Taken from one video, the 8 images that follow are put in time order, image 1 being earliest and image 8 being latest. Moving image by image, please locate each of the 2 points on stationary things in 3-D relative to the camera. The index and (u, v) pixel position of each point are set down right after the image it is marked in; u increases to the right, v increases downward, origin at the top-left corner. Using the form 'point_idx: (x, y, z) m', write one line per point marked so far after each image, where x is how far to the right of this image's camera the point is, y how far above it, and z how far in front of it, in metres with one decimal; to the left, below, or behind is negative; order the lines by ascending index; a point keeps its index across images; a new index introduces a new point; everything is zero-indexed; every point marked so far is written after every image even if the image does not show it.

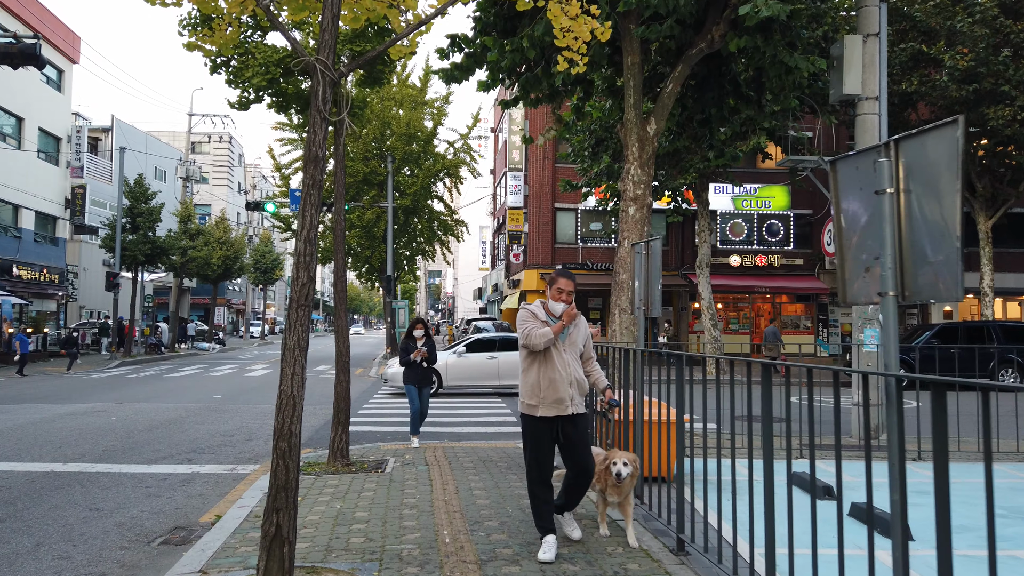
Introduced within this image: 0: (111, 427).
0: (-5.7, -2.0, +10.8) m
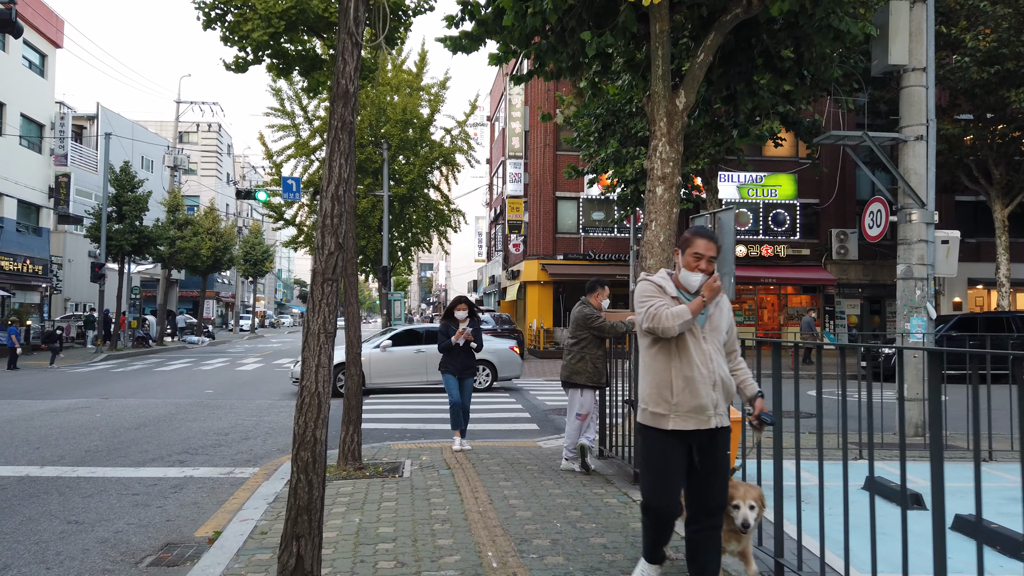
0: (-5.5, -1.8, +10.0) m
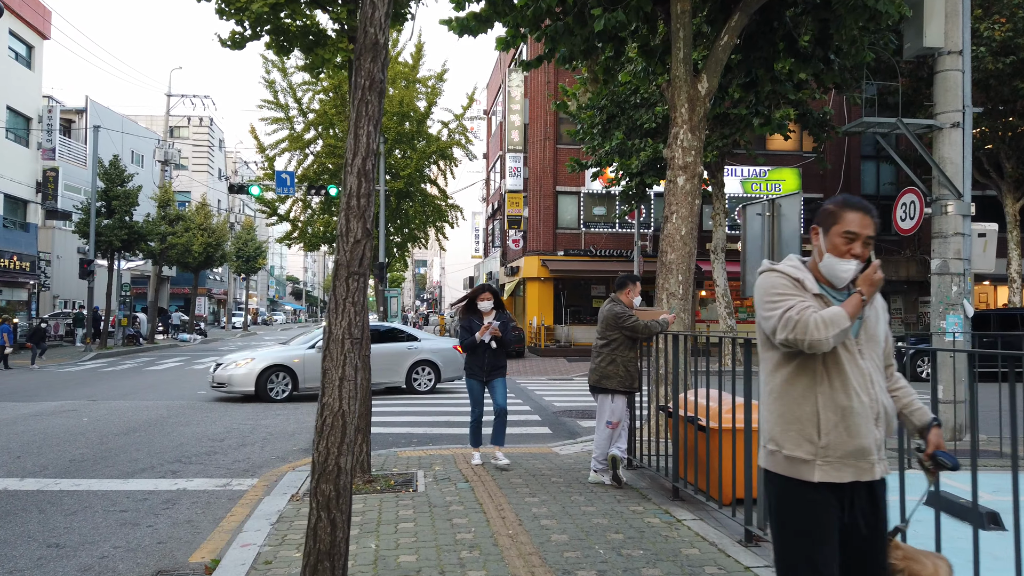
0: (-5.3, -1.8, +9.4) m
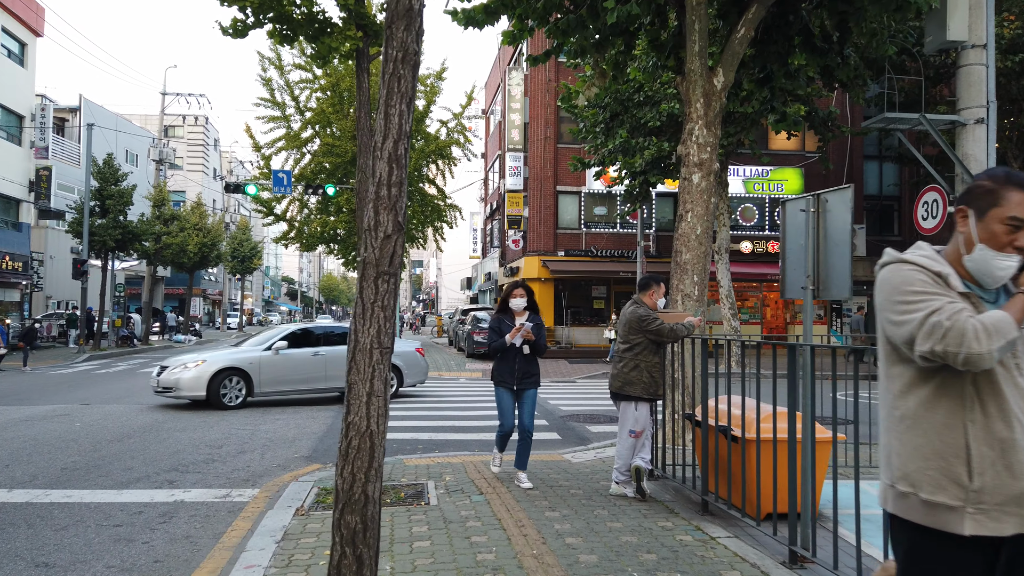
0: (-5.2, -1.8, +9.0) m
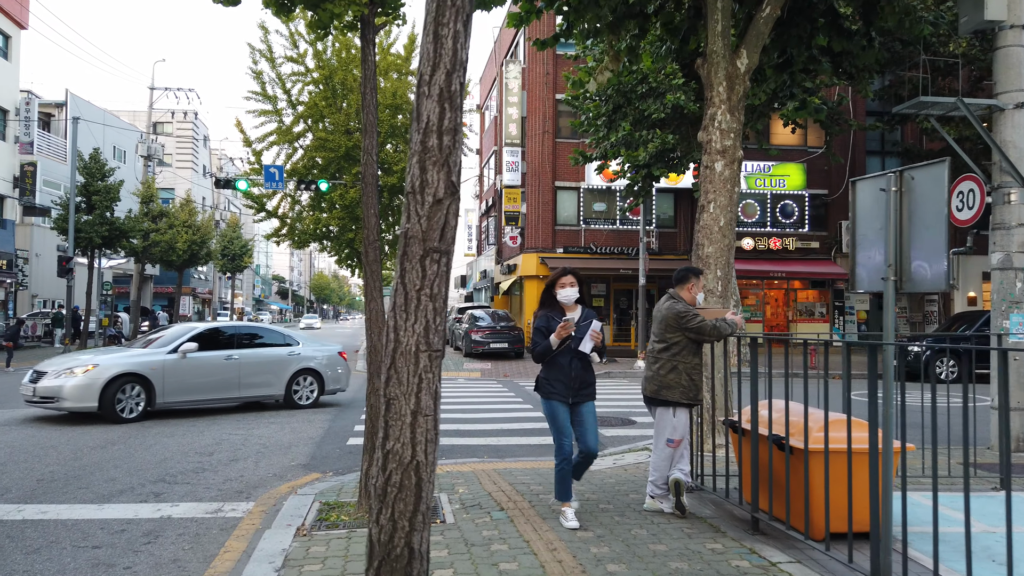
0: (-5.1, -1.7, +8.4) m
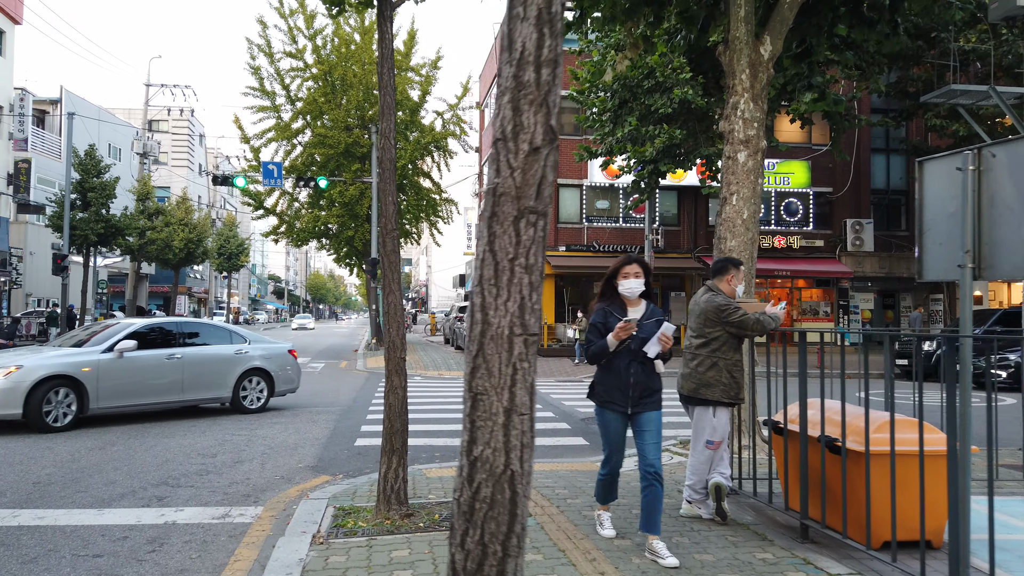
0: (-4.9, -1.7, +8.1) m
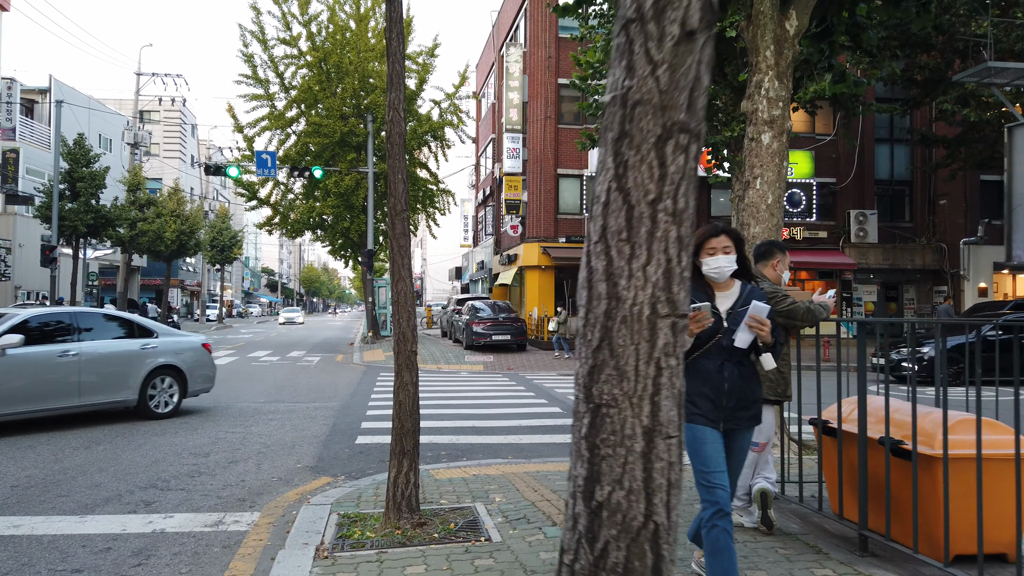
0: (-4.8, -1.6, +7.6) m
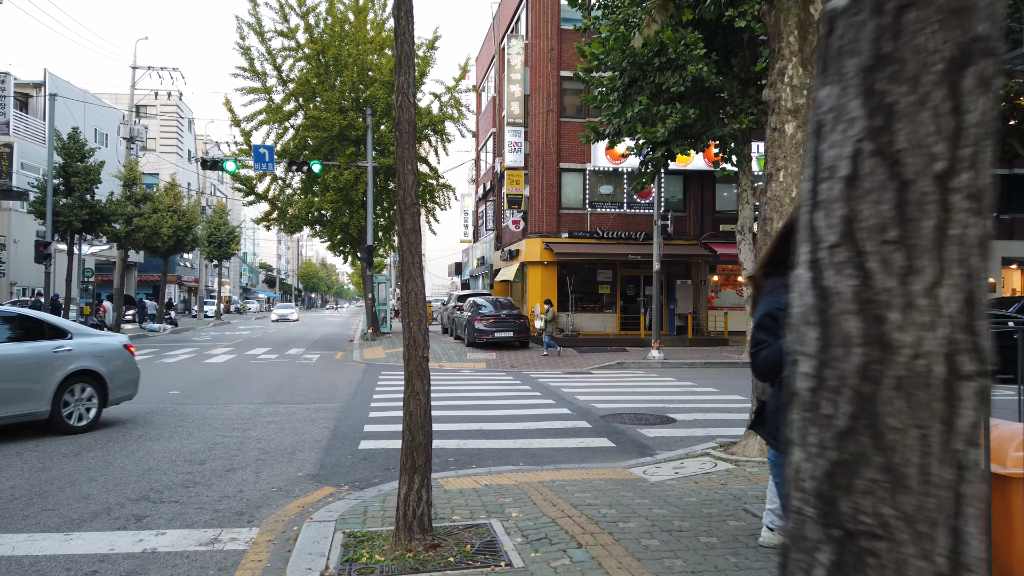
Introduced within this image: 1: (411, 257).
0: (-4.7, -1.5, +7.3) m
1: (-0.6, +0.2, +4.3) m
